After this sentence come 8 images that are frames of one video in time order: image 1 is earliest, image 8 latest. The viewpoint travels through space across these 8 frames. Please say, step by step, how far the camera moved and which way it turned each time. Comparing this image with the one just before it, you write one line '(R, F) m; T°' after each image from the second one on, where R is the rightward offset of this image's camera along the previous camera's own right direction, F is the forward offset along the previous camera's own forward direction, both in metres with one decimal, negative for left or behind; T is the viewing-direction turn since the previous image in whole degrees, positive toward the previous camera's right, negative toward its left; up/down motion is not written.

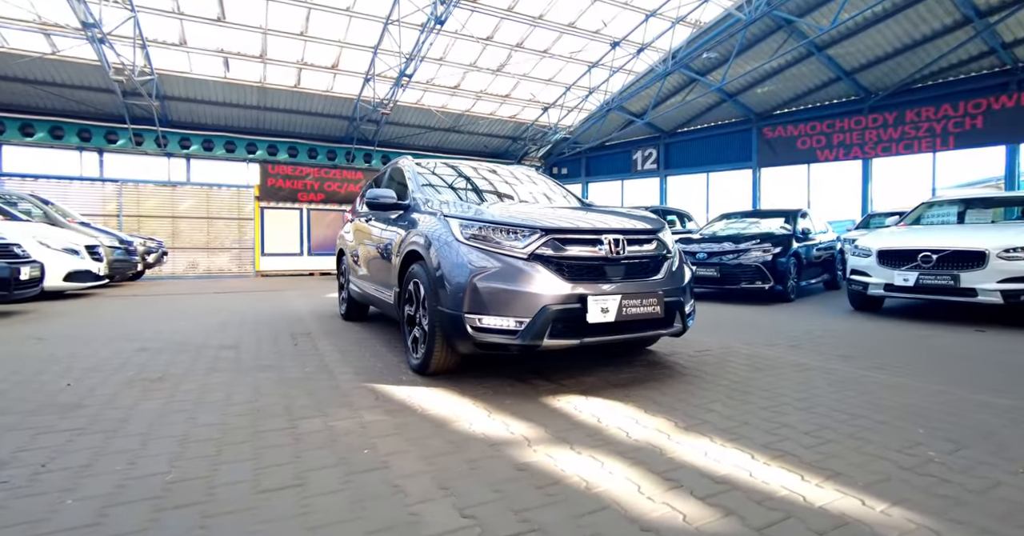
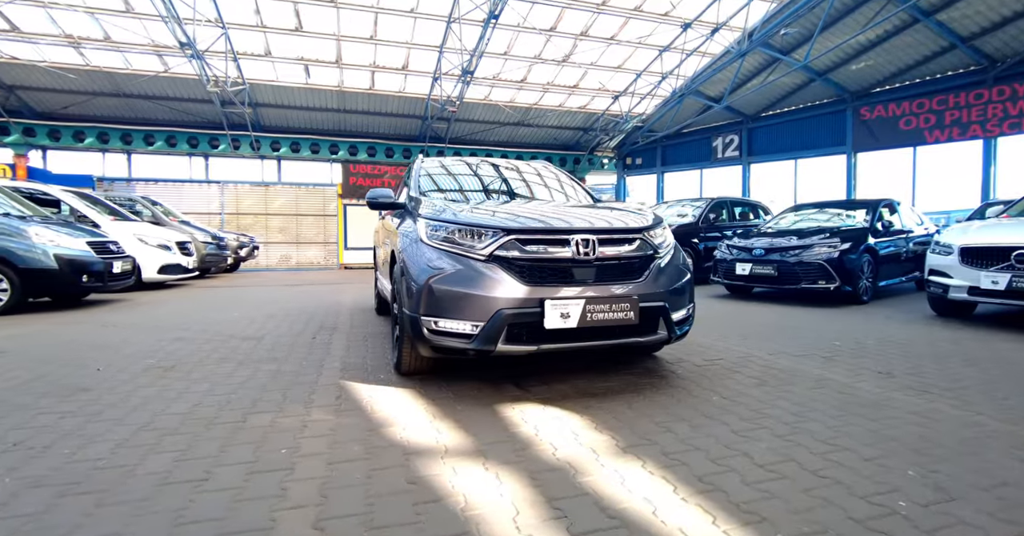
(+0.7, +0.2) m; -10°
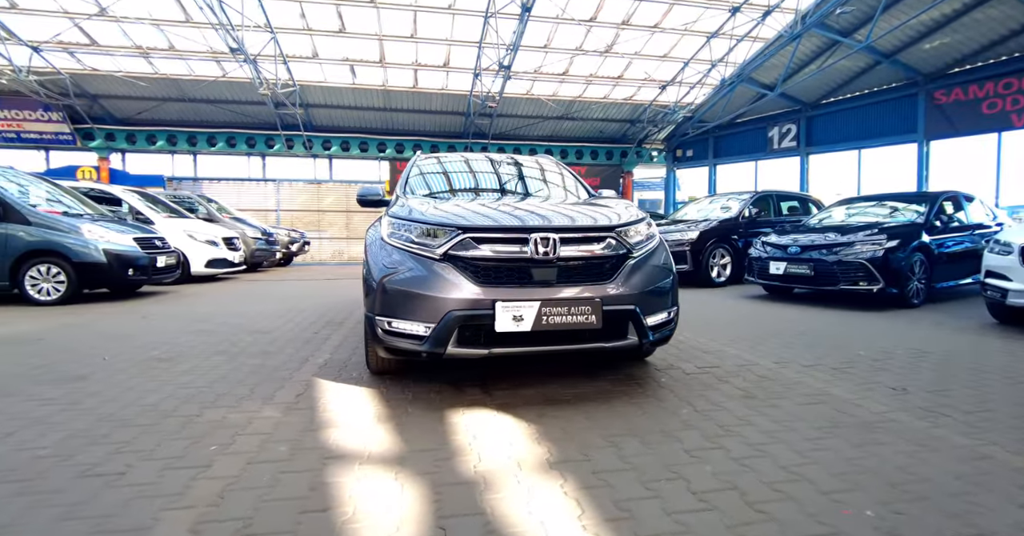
(+0.5, +0.2) m; -6°
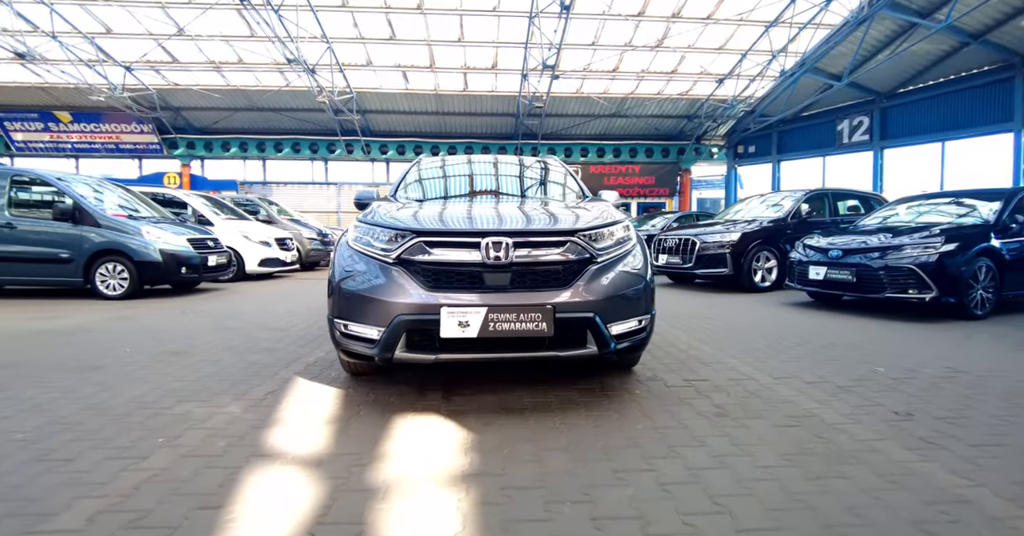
(+0.6, +0.1) m; -7°
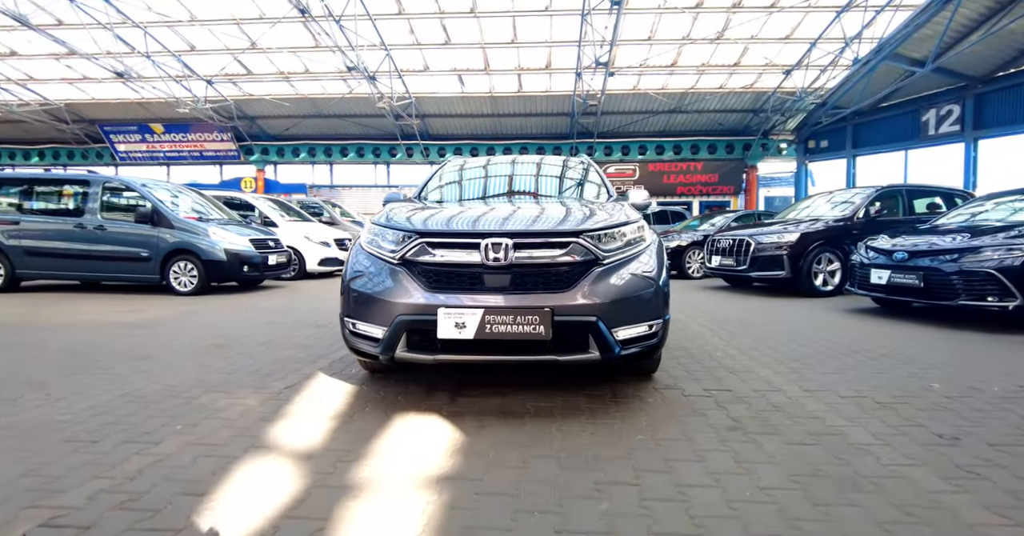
(+0.3, +0.1) m; -7°
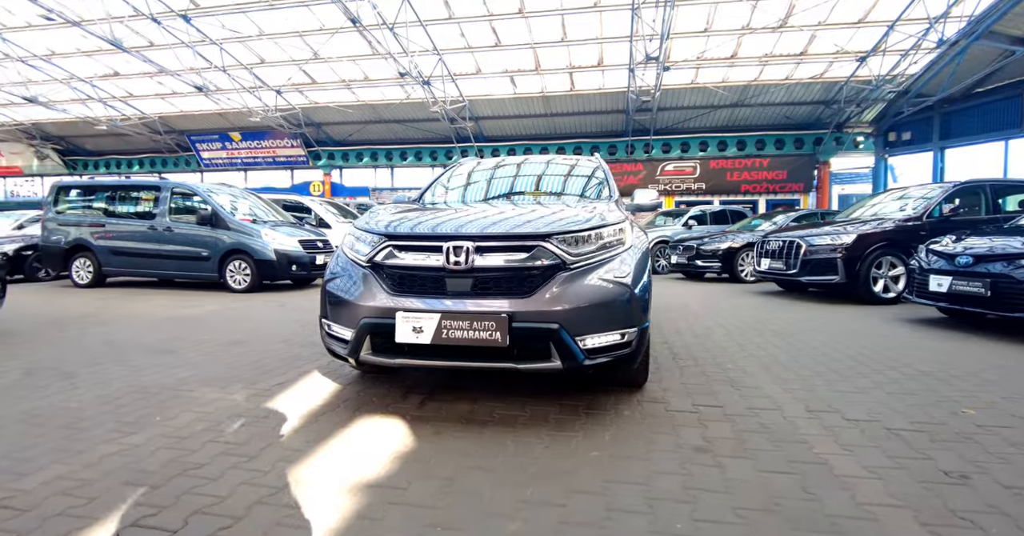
(+0.5, +0.1) m; -7°
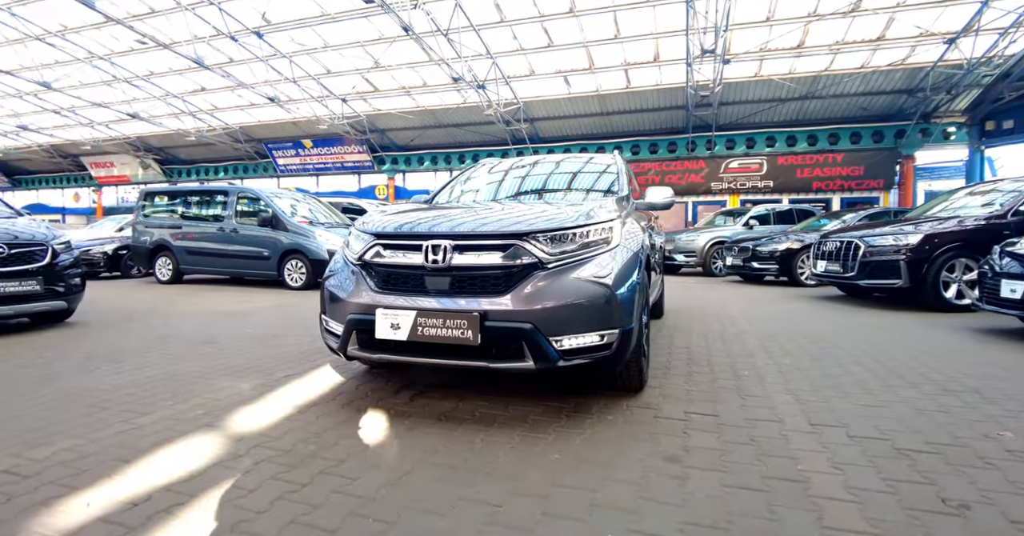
(+0.5, 0.0) m; -7°
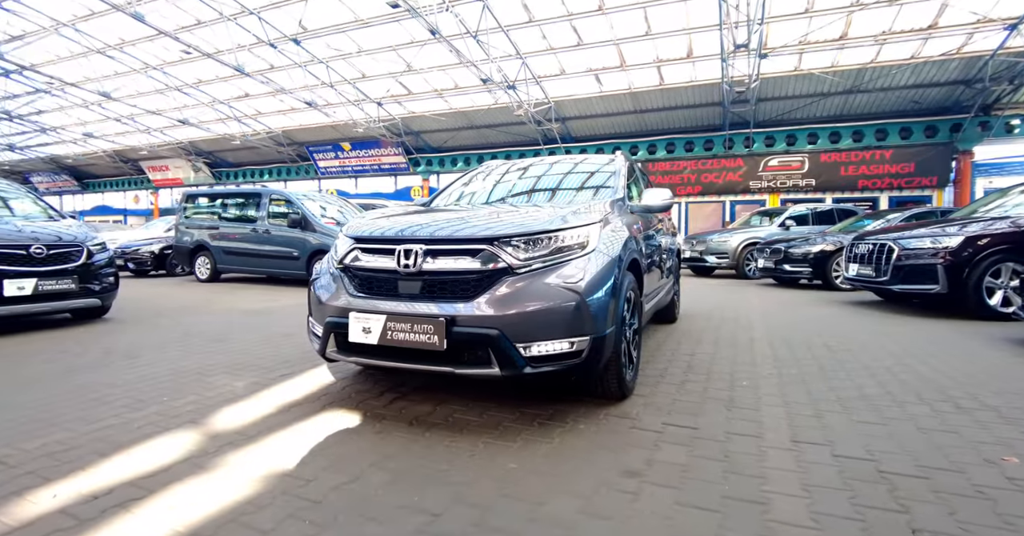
(+0.4, 0.0) m; -4°
